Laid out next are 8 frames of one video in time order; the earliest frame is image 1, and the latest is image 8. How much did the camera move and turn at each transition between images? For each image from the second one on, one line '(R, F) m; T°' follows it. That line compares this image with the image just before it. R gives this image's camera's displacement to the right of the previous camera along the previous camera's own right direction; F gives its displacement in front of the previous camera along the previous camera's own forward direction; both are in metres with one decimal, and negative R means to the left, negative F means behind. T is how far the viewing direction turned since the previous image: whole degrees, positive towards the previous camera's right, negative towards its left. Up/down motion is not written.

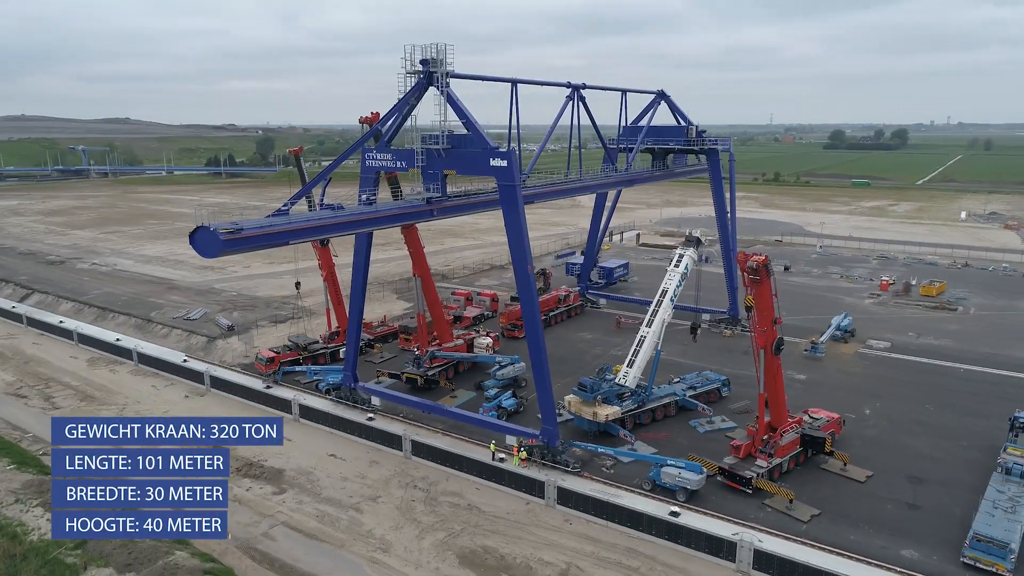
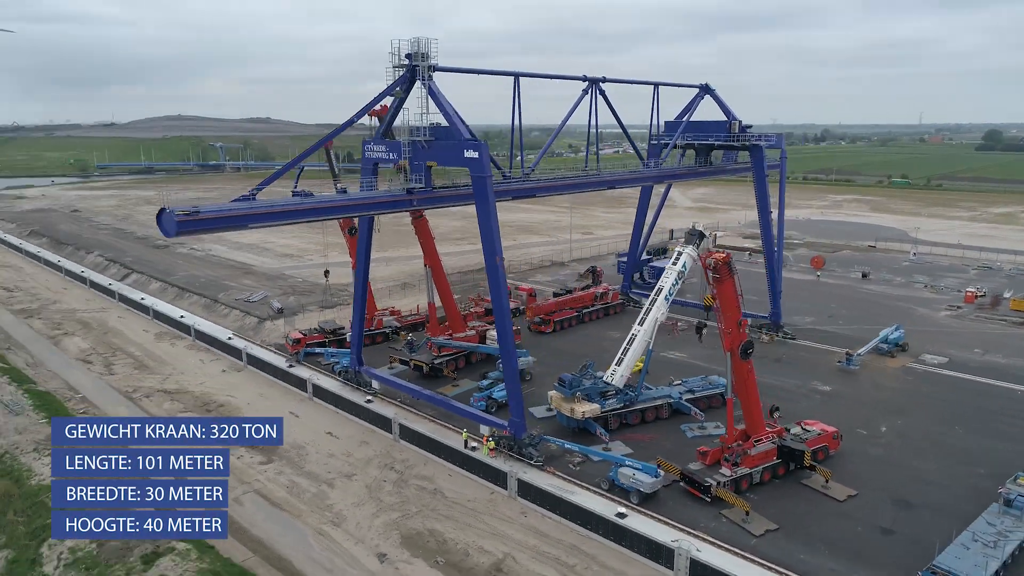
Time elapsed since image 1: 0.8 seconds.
(+3.4, +0.2) m; -10°
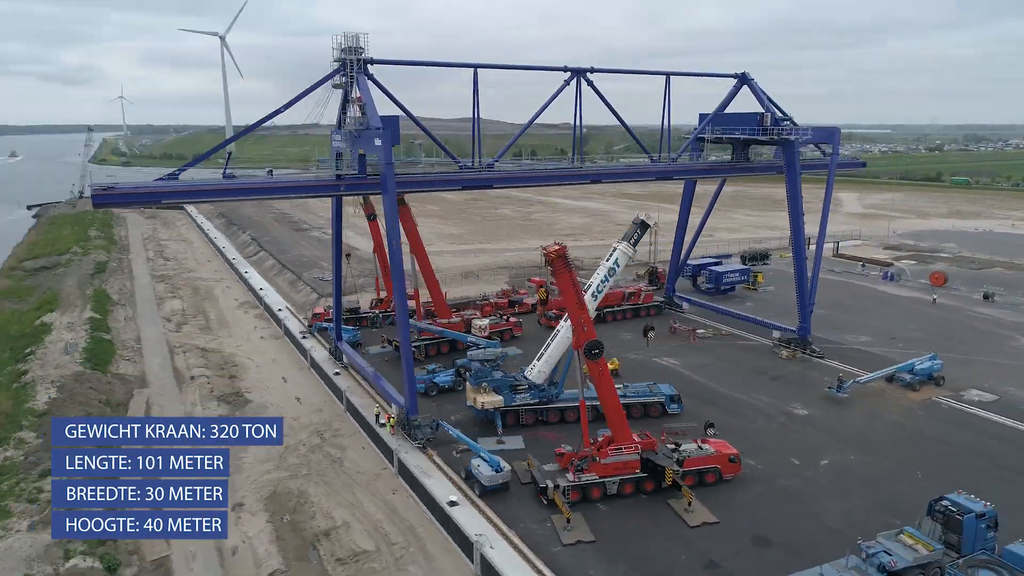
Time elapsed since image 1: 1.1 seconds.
(+7.2, +0.9) m; -17°
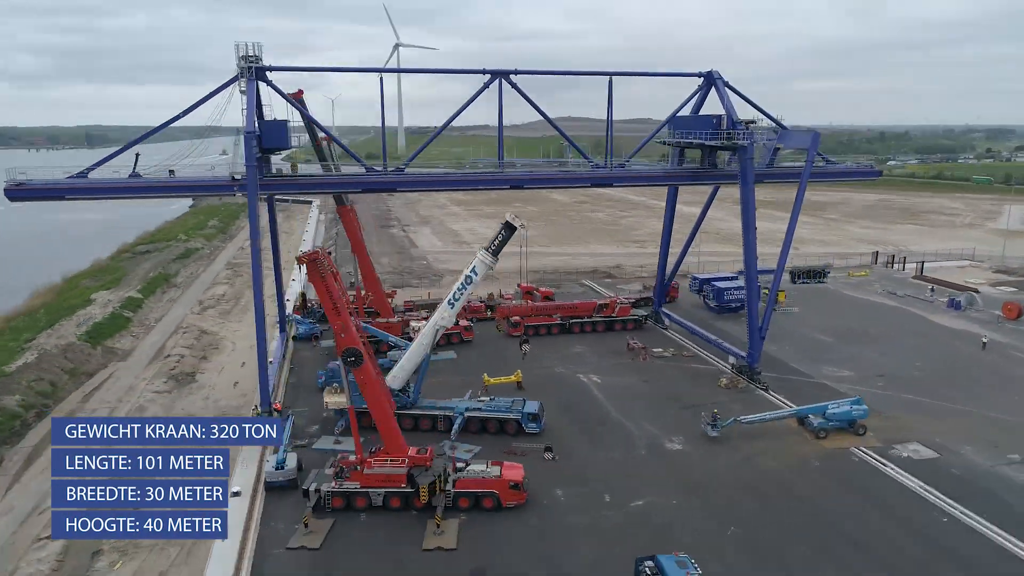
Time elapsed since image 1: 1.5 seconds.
(+7.8, +1.3) m; -15°
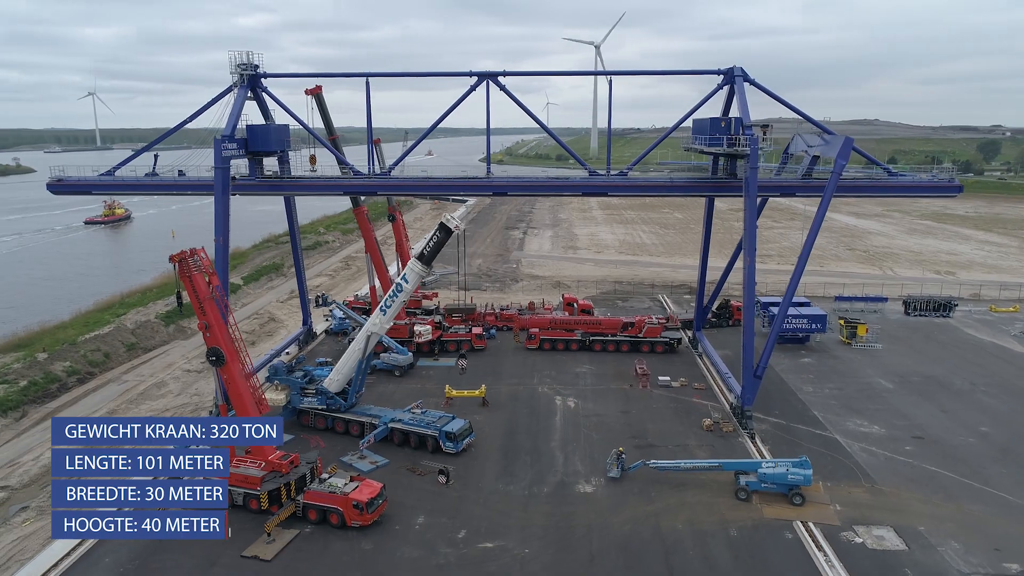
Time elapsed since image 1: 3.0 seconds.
(+6.3, +1.9) m; -17°
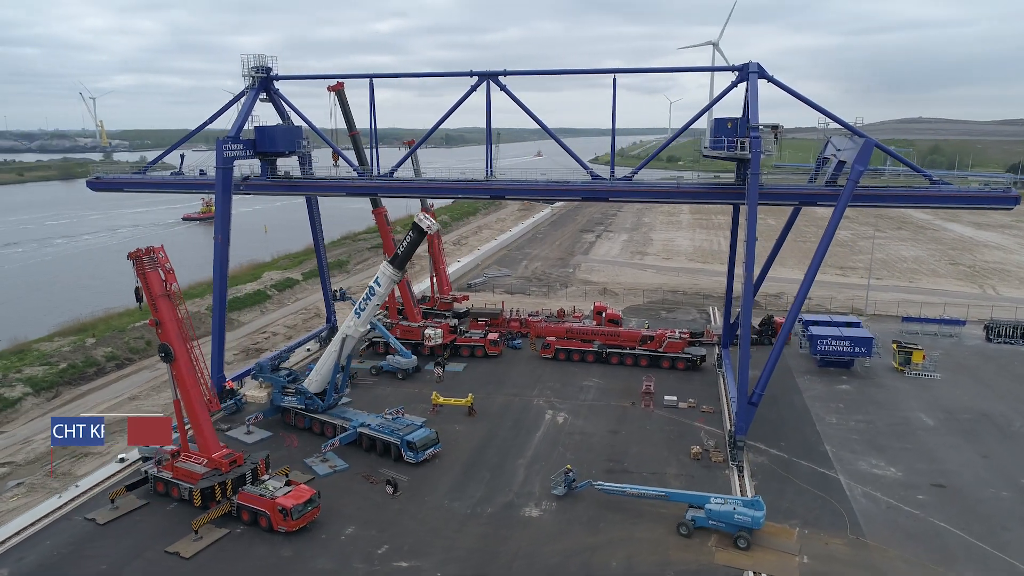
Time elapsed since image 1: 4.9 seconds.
(+3.3, +1.0) m; -9°
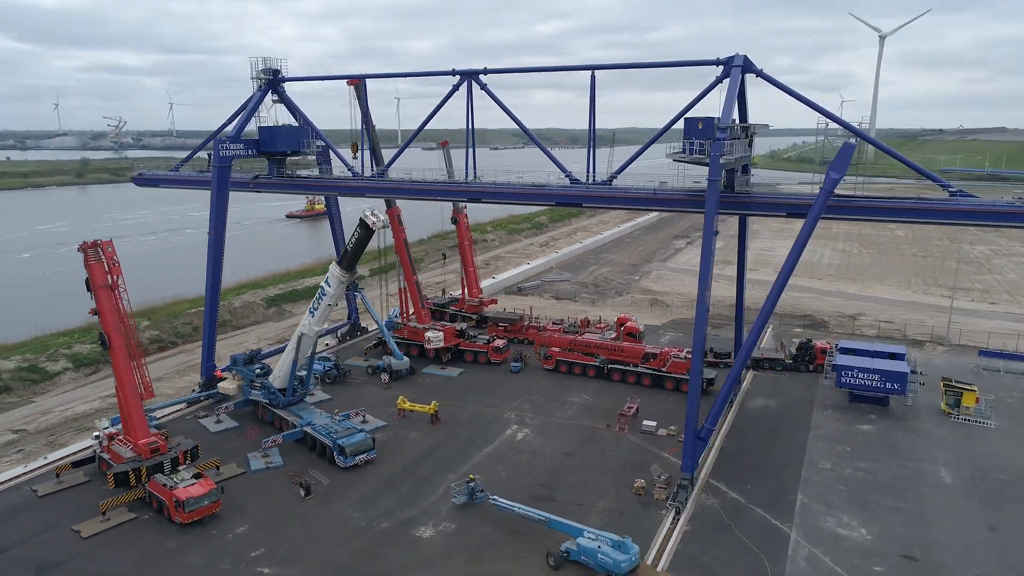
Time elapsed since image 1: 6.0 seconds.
(+4.6, +1.3) m; -12°
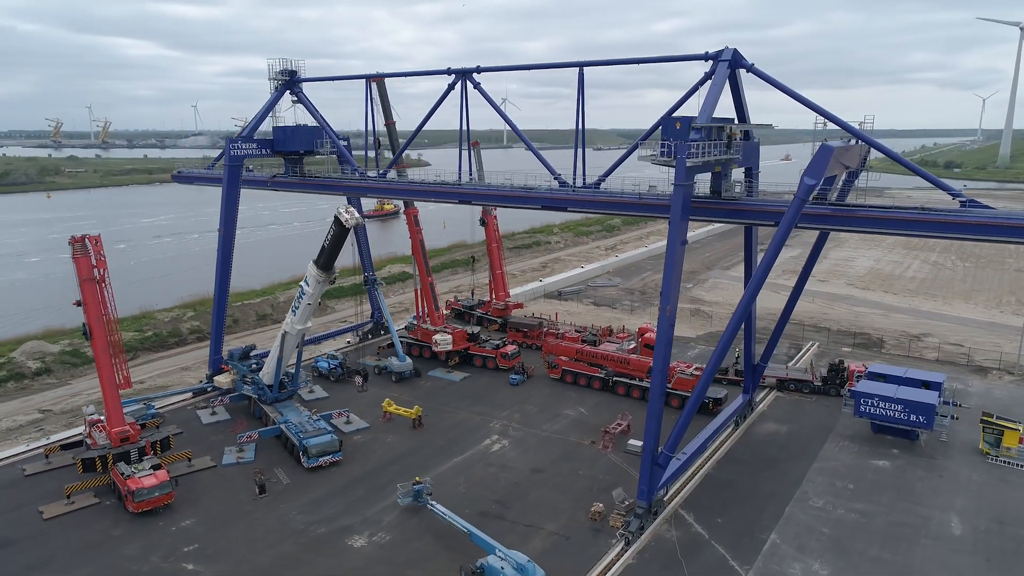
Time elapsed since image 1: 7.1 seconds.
(+2.9, +0.8) m; -8°
